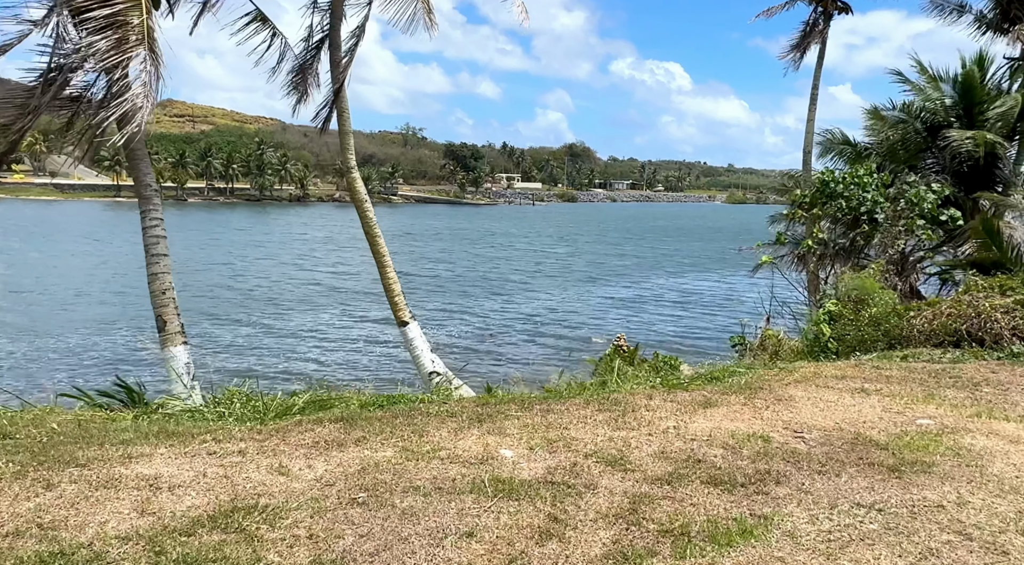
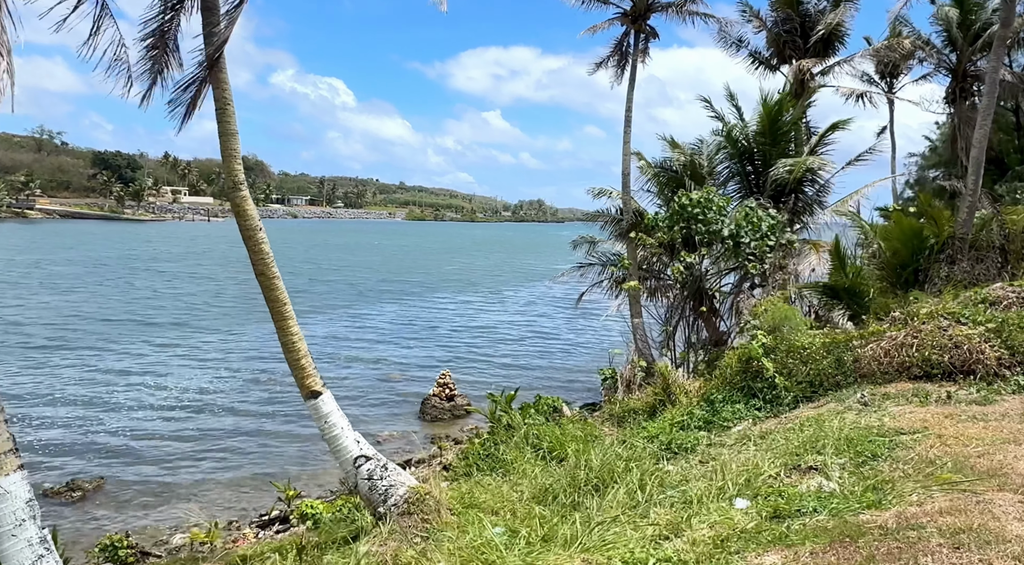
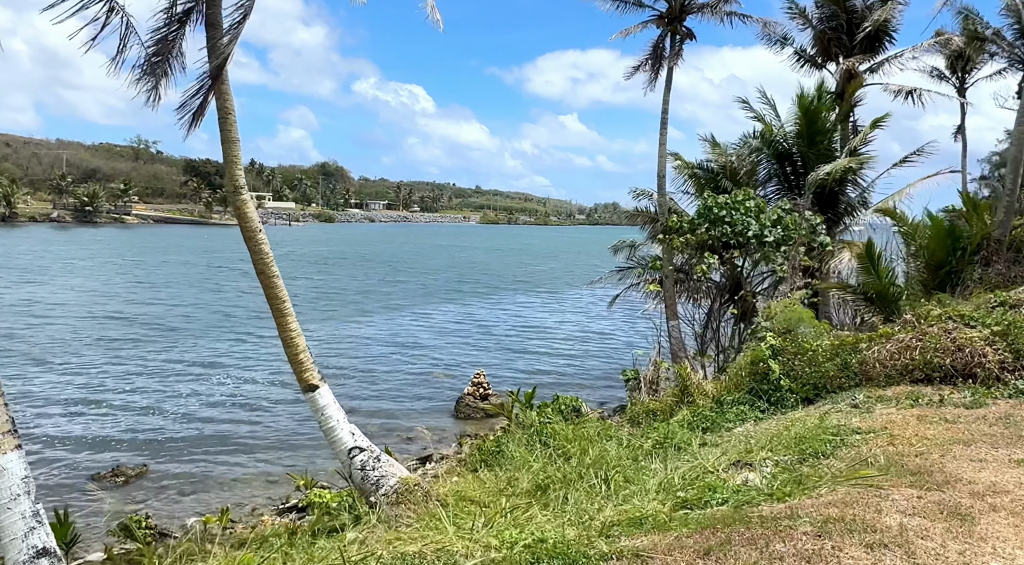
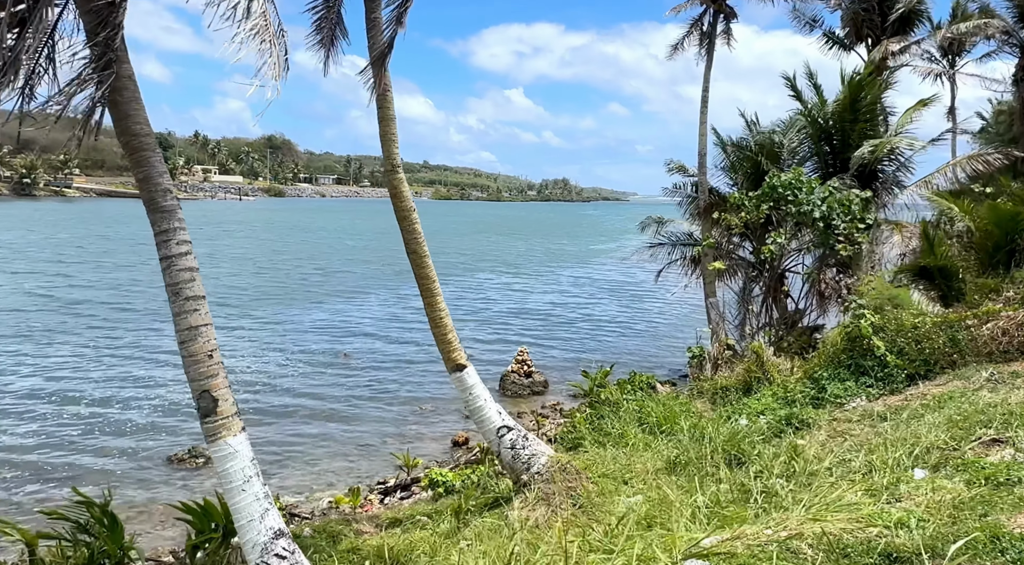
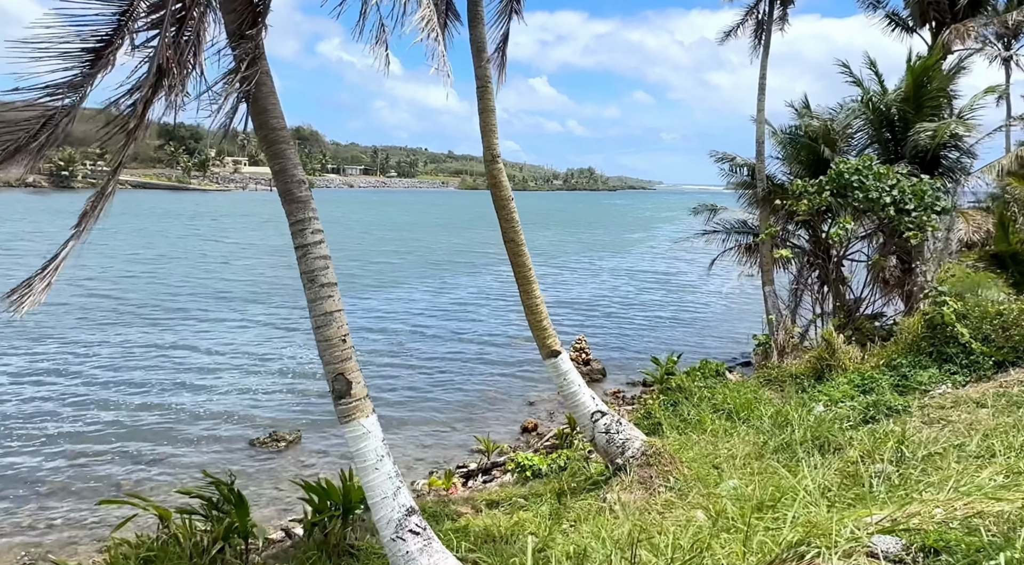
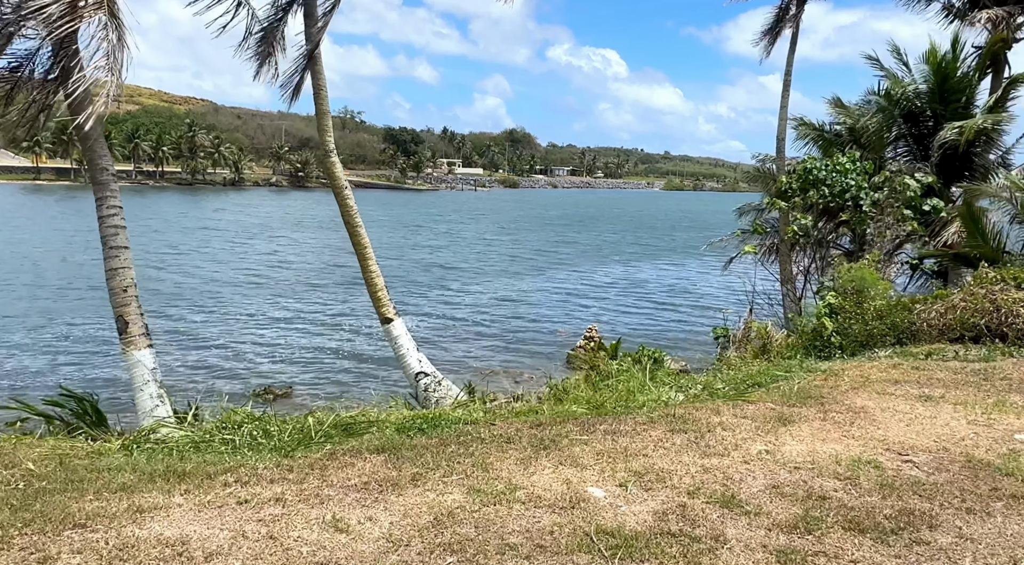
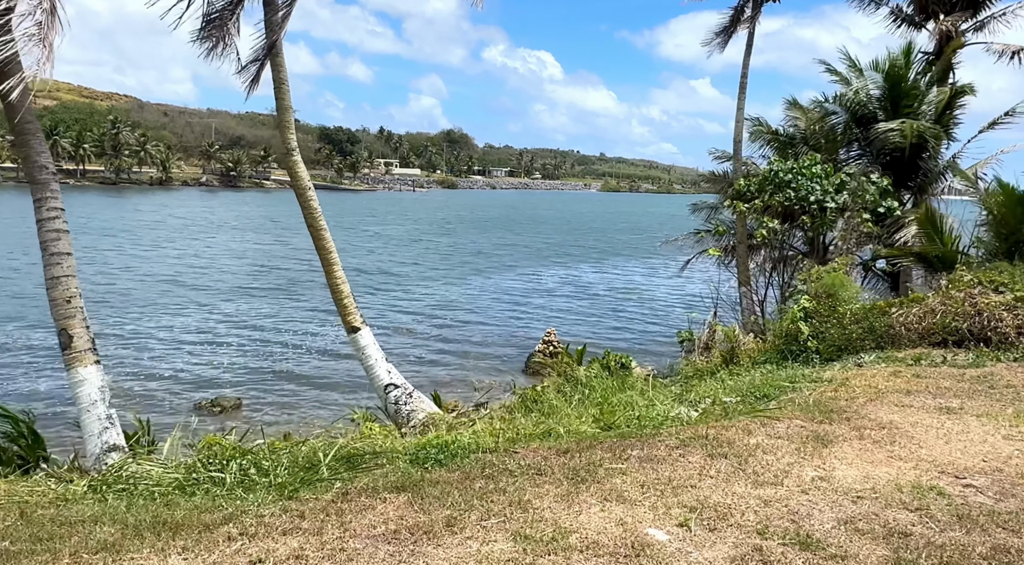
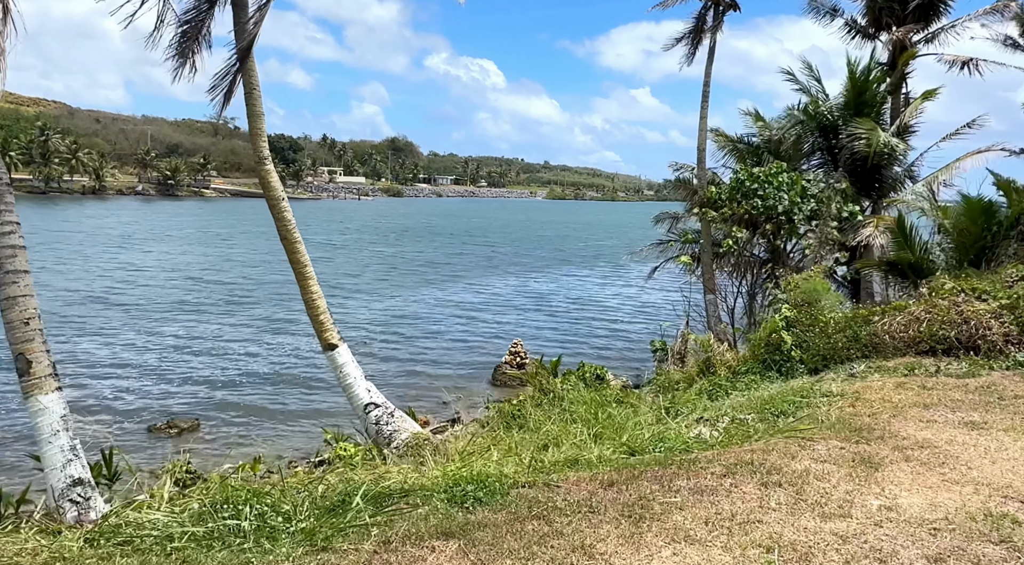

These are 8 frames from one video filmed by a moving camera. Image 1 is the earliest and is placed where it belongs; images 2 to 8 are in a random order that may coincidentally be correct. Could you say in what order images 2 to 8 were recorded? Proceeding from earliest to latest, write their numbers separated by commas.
6, 7, 8, 3, 2, 4, 5
